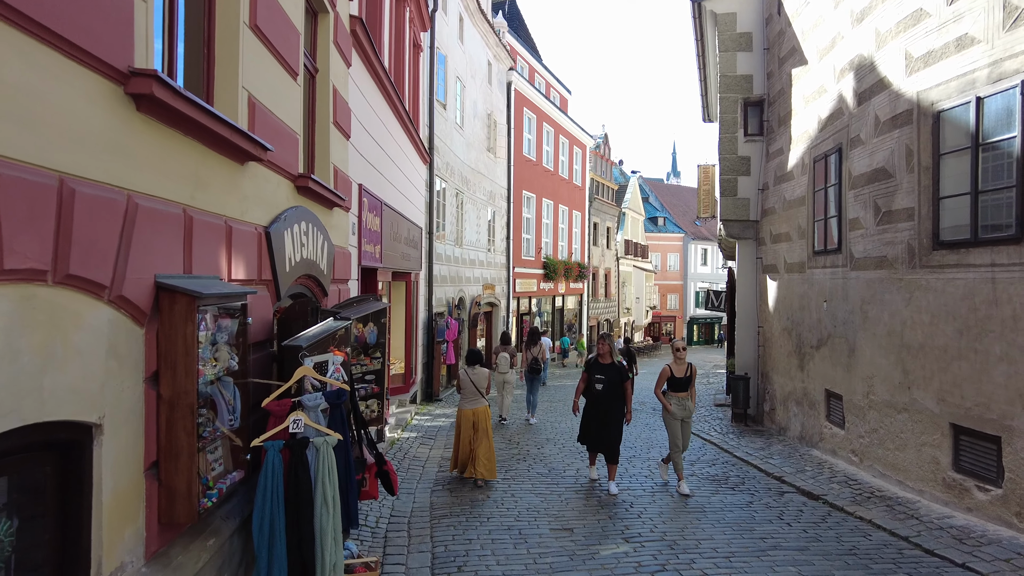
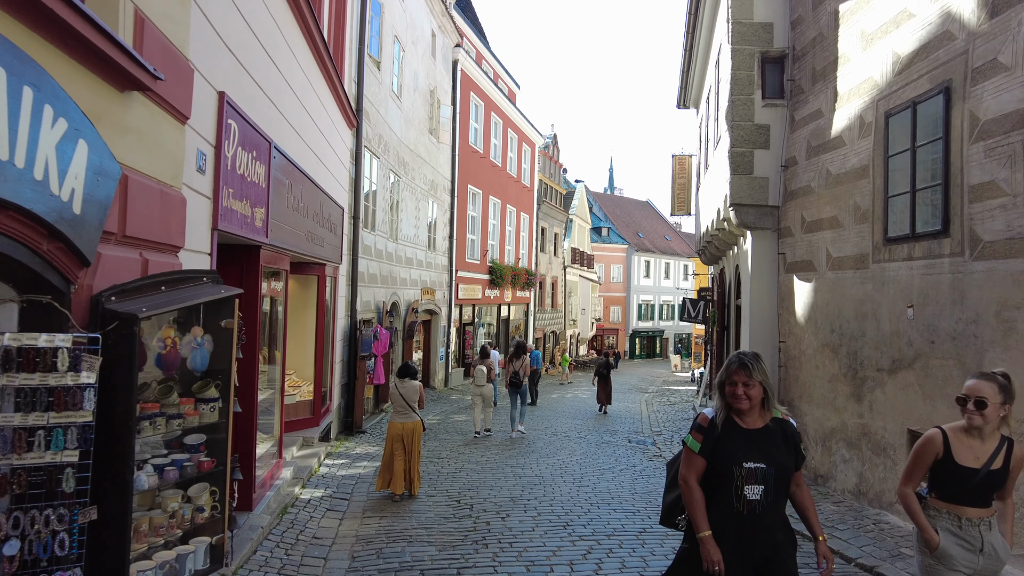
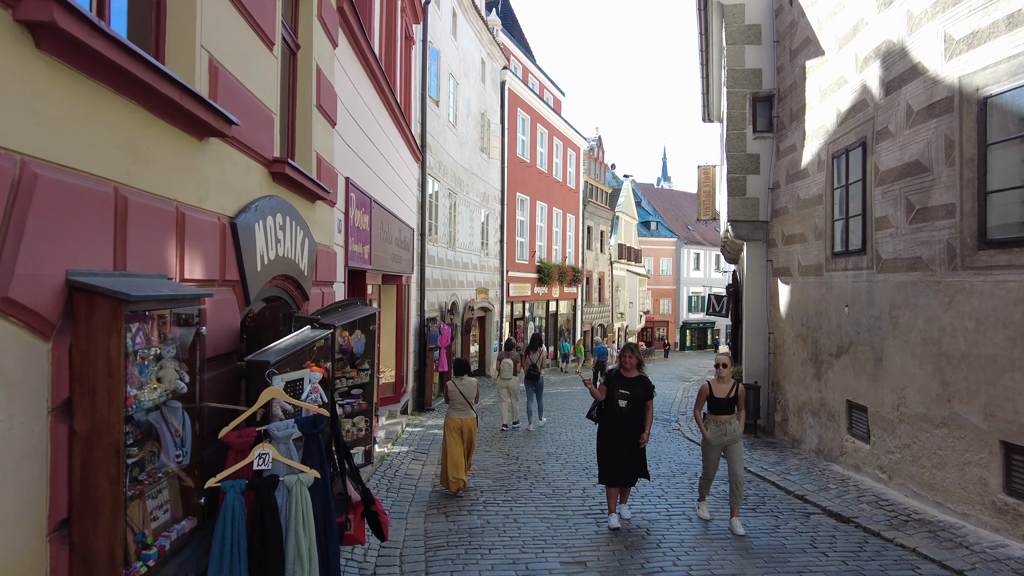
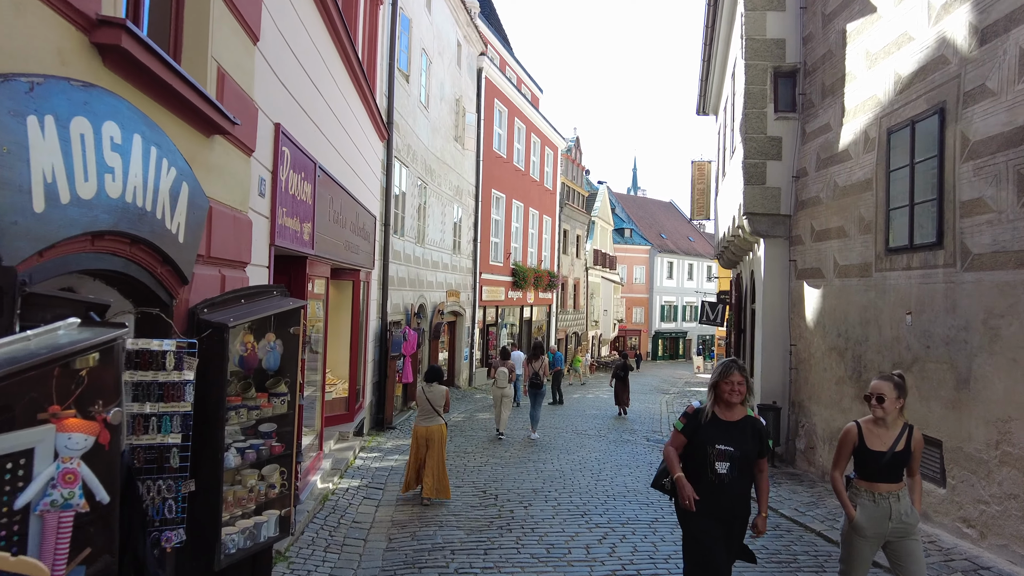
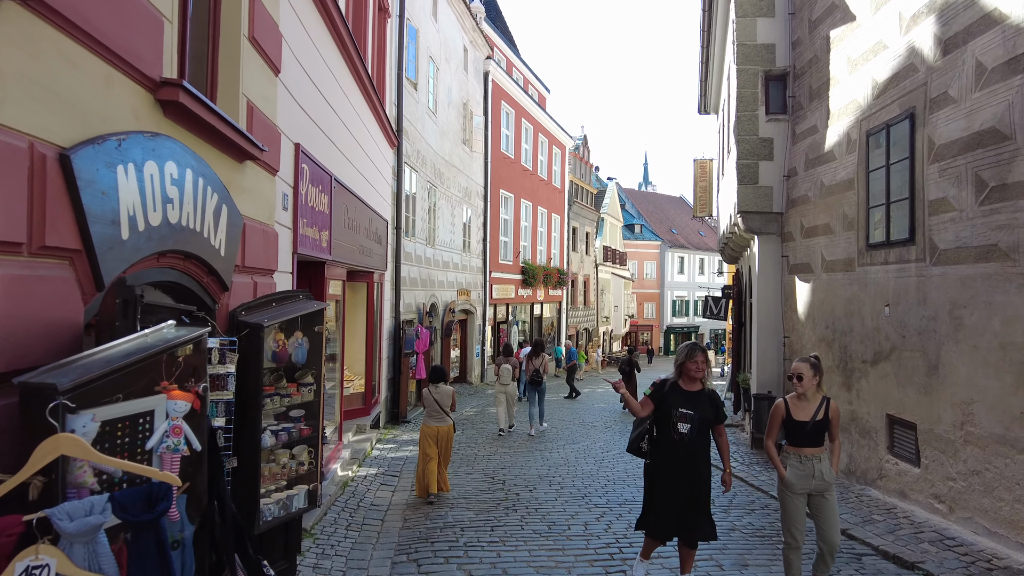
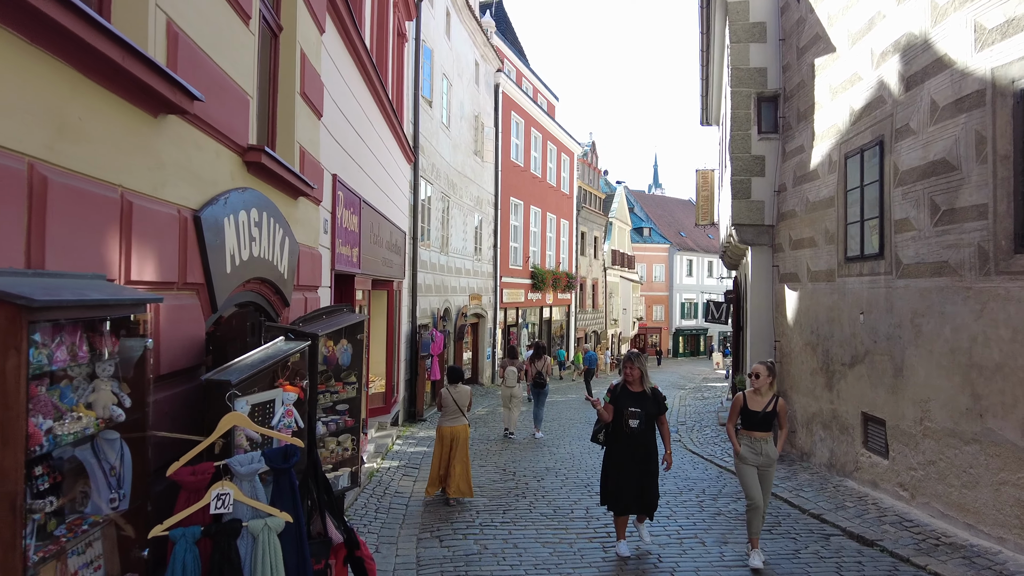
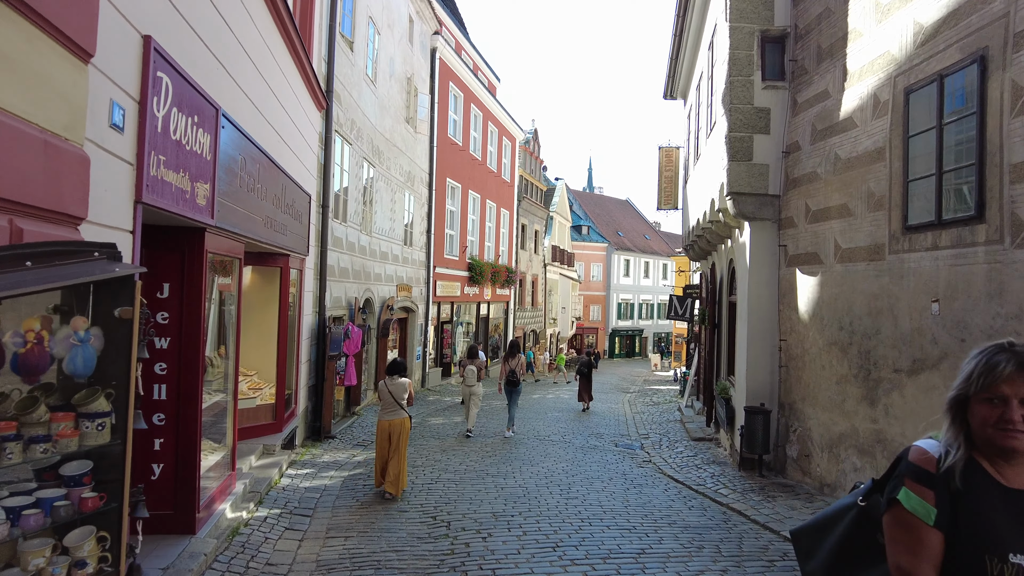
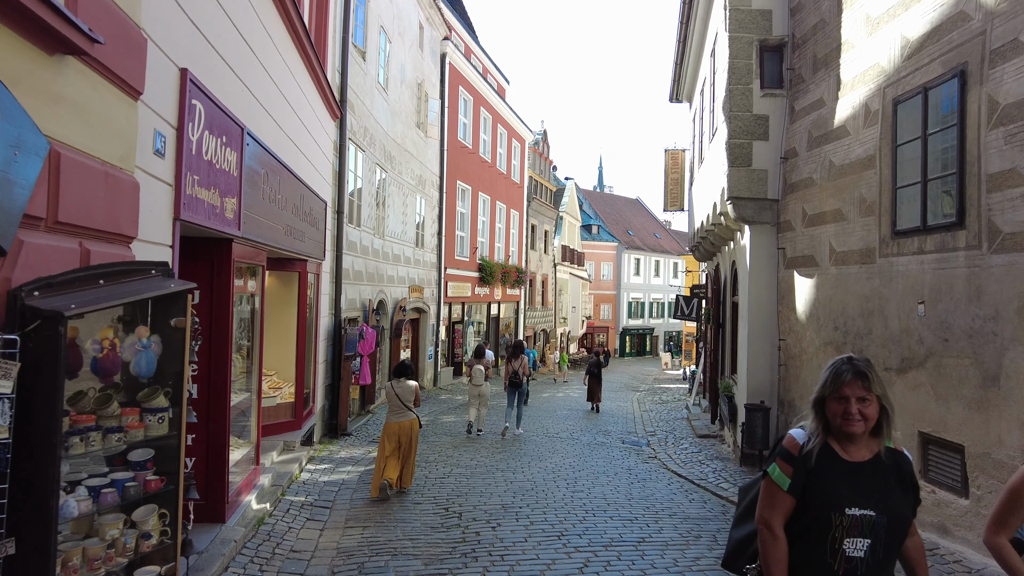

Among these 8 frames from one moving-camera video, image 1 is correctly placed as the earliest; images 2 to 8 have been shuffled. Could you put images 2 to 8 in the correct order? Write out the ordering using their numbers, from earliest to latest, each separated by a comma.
3, 6, 5, 4, 2, 8, 7
